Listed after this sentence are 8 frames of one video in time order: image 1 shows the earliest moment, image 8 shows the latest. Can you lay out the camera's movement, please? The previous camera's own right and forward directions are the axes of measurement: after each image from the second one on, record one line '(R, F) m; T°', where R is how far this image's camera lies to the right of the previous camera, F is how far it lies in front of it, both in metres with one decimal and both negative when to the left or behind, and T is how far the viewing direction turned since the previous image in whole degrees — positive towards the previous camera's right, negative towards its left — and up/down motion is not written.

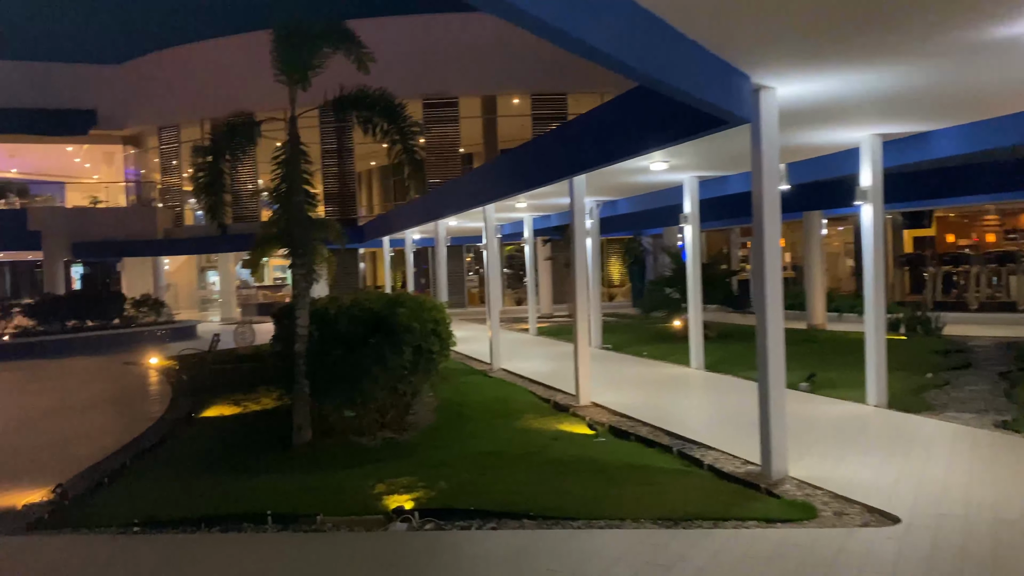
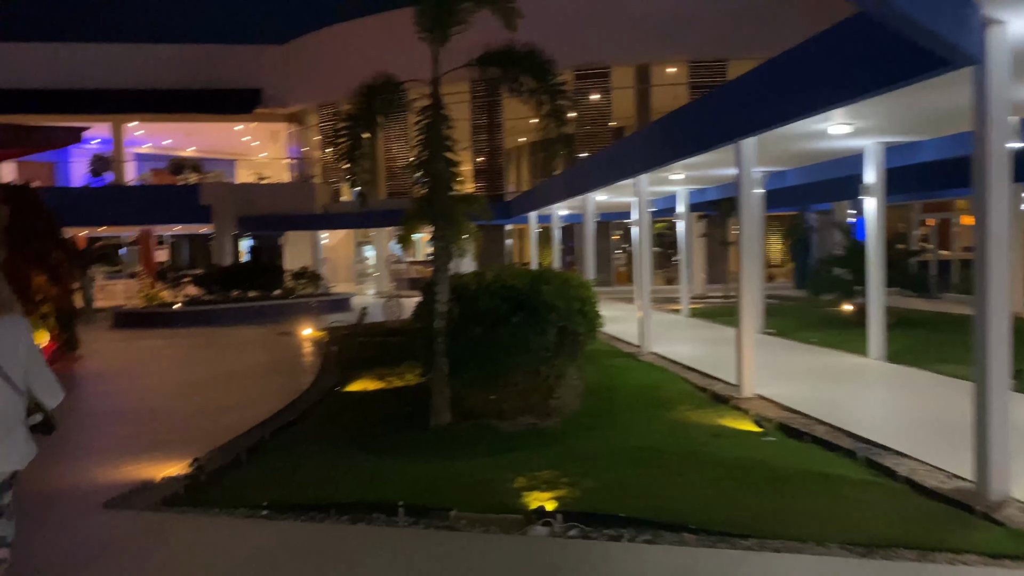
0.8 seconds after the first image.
(-0.1, +0.7) m; -10°
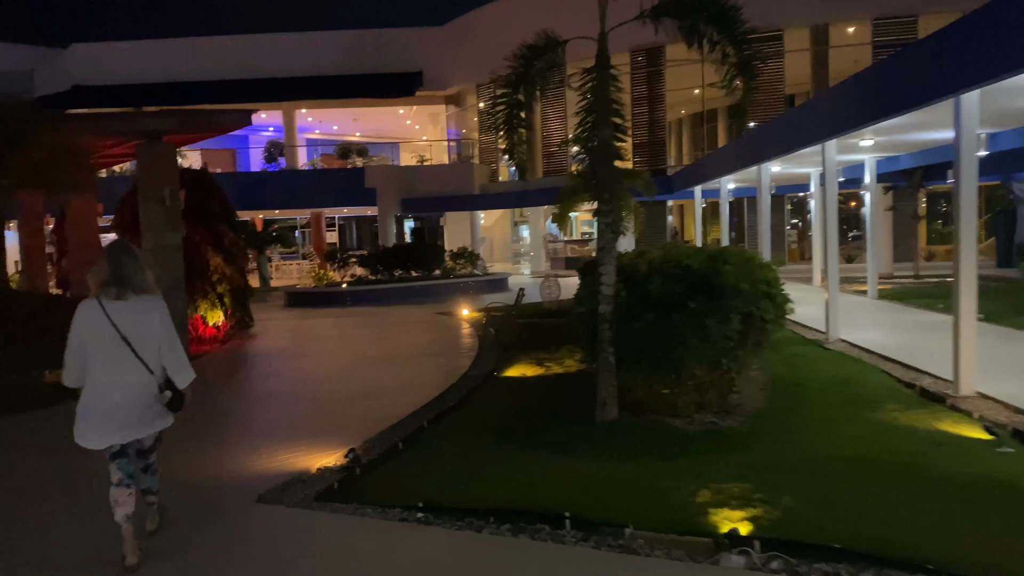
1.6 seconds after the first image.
(-0.1, +0.6) m; -11°
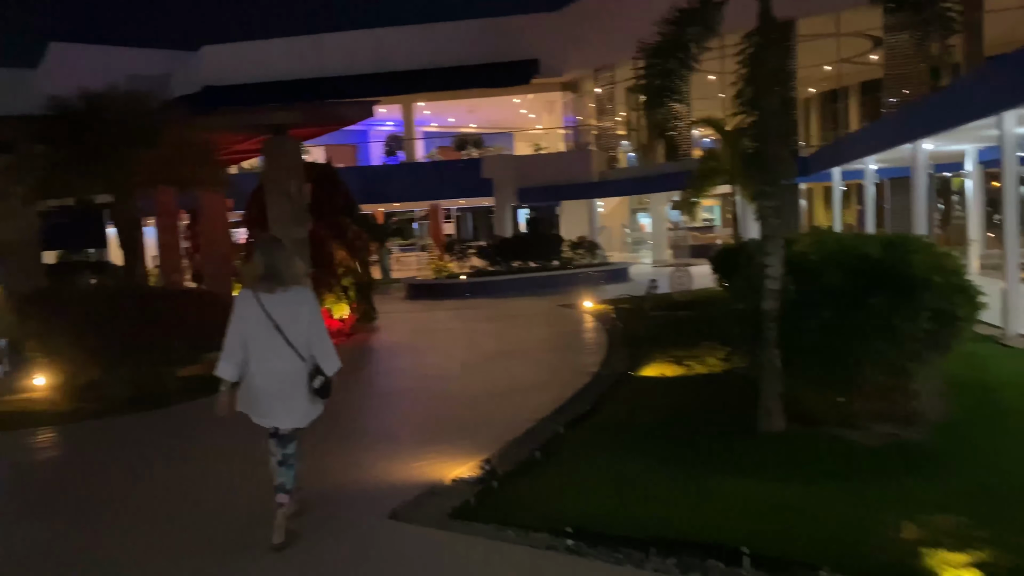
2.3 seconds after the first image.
(-0.2, +0.6) m; -8°
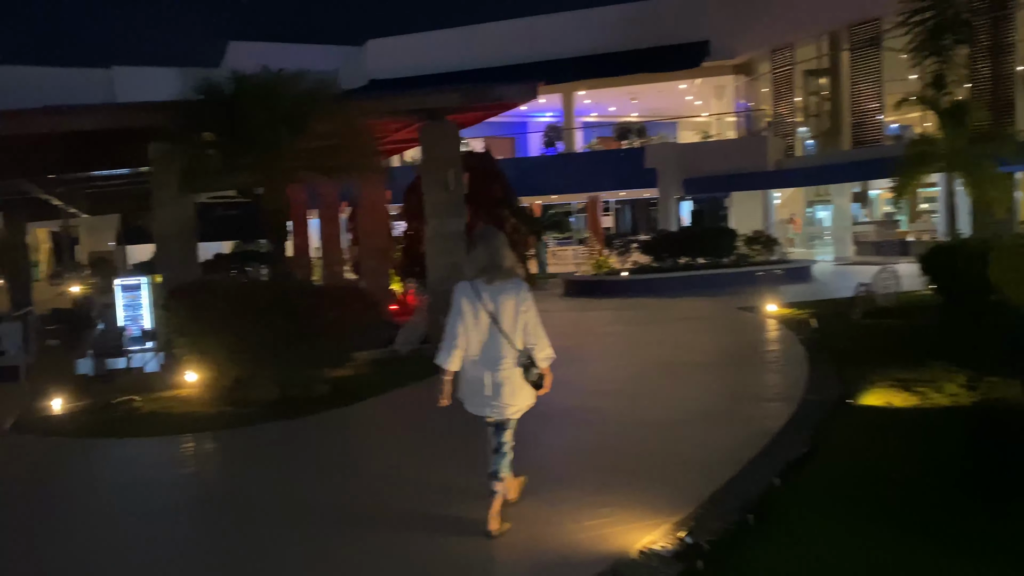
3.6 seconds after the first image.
(-0.3, +1.2) m; -11°
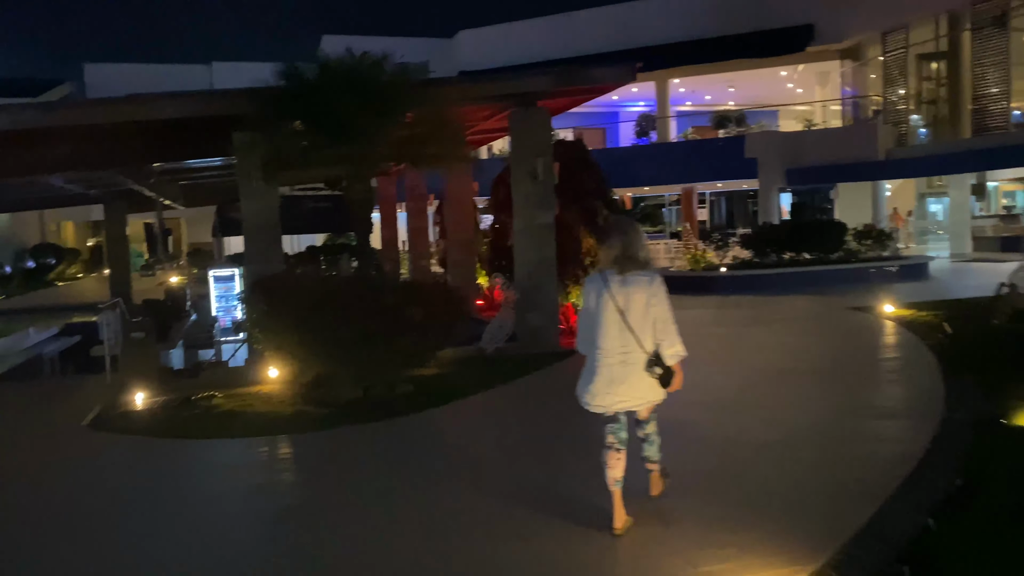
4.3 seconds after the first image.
(-0.1, +0.6) m; -6°
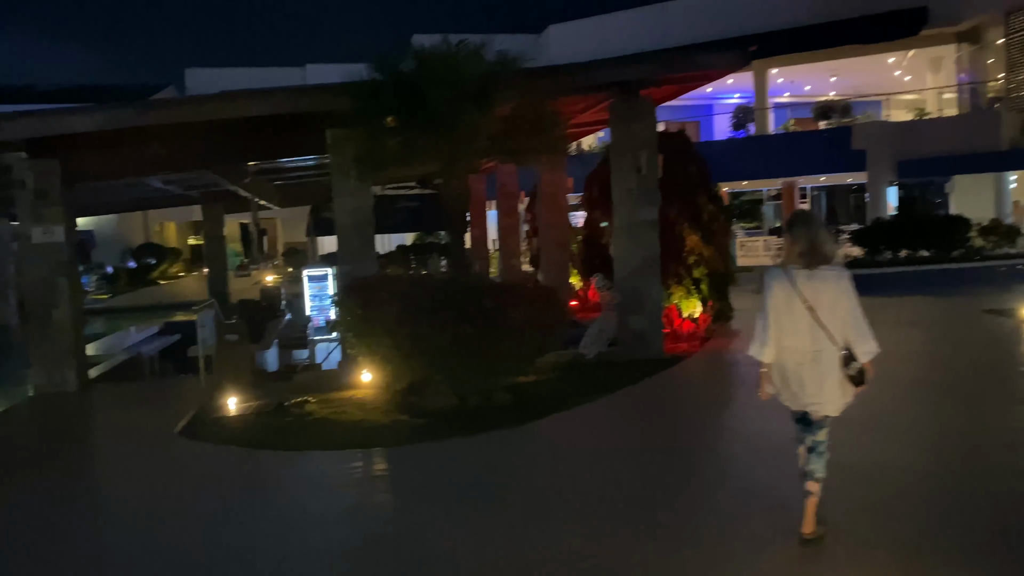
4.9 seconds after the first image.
(-0.2, +0.5) m; -6°
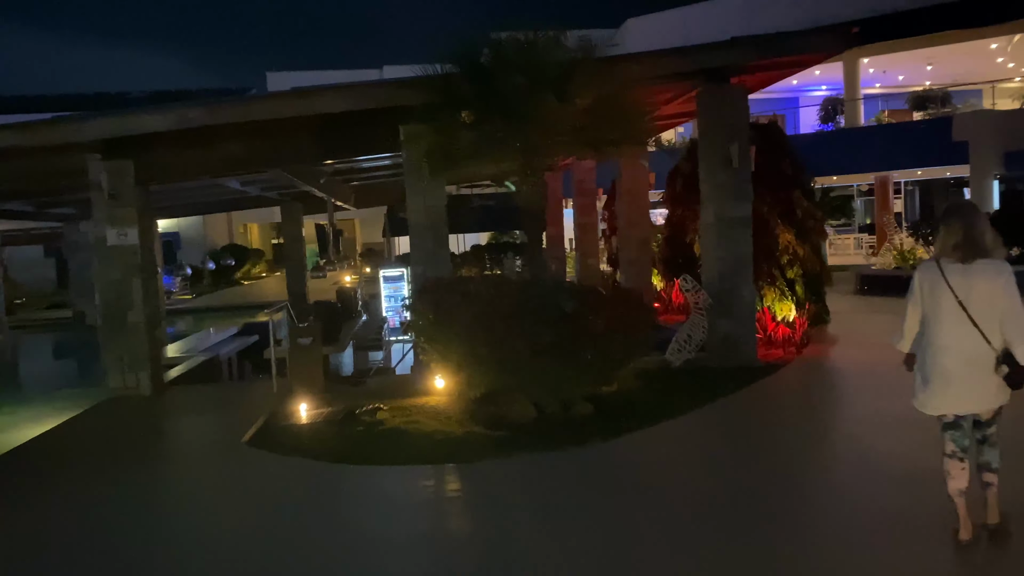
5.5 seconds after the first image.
(-0.1, +0.5) m; -5°
